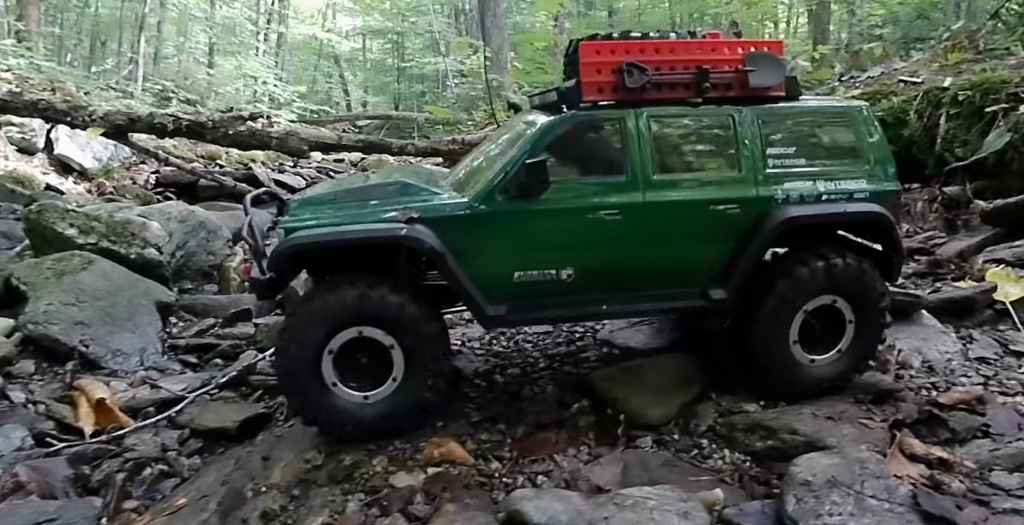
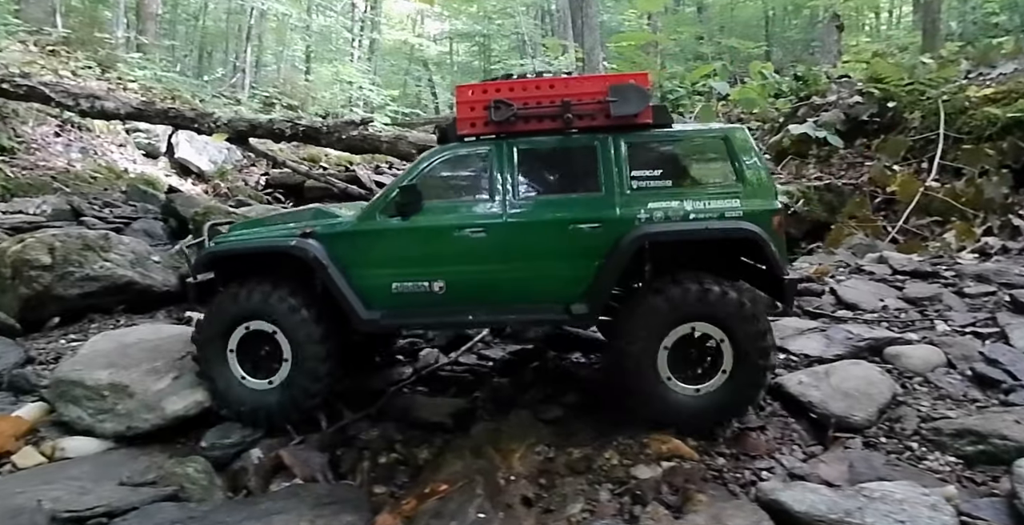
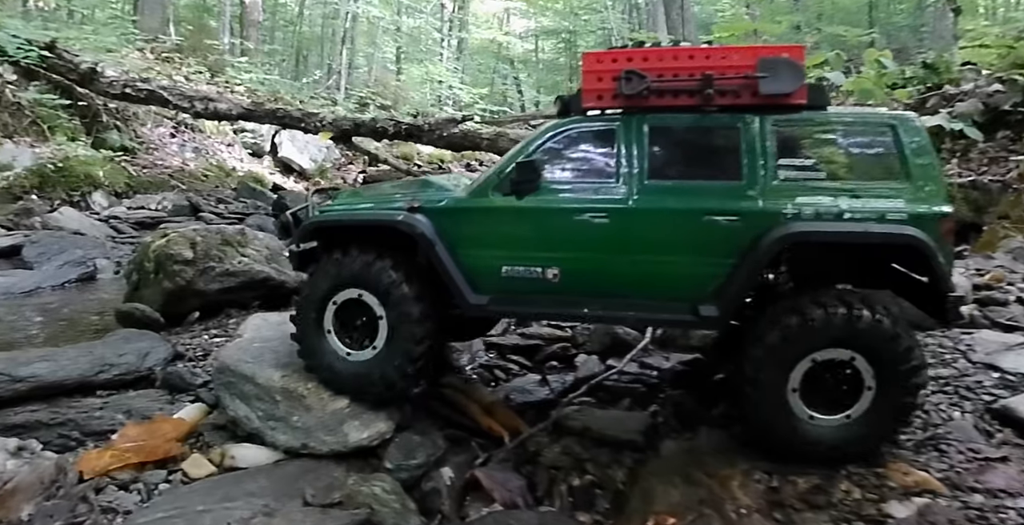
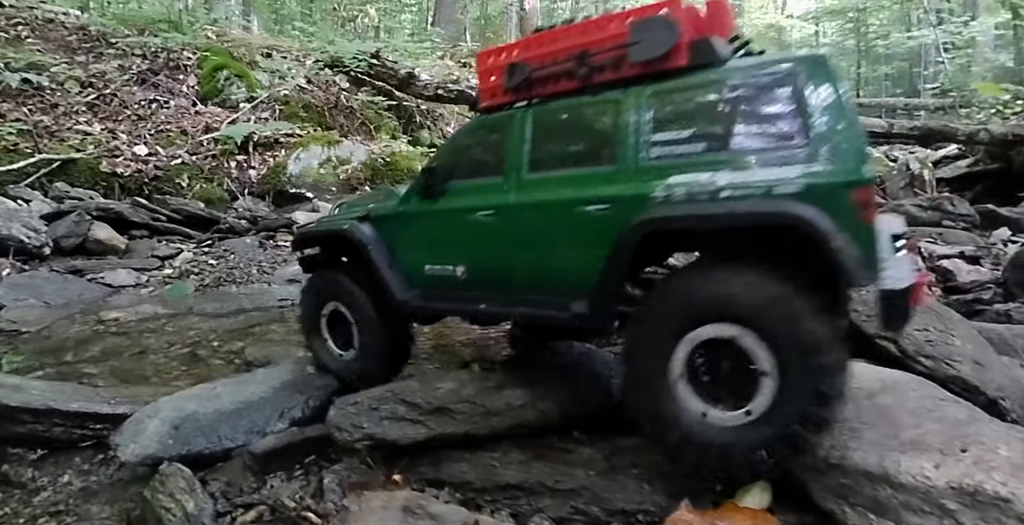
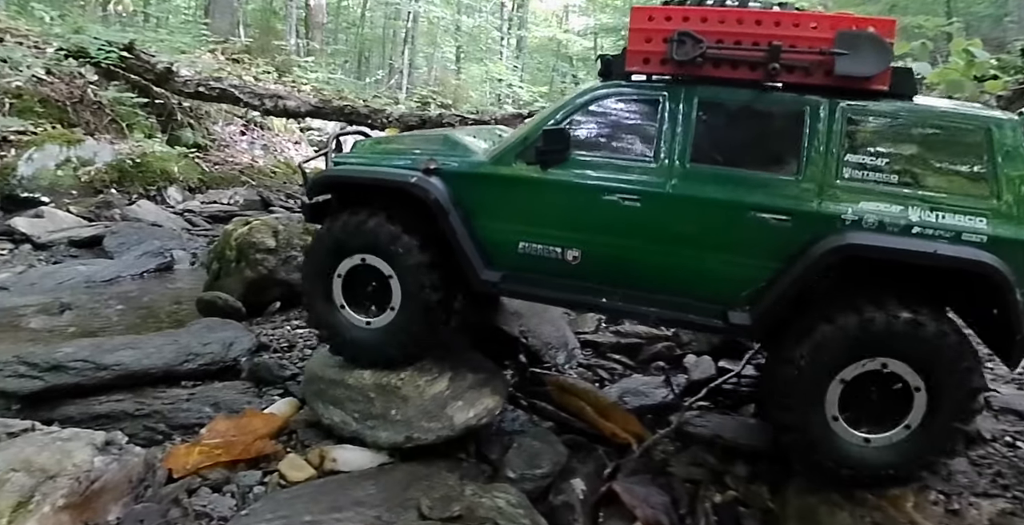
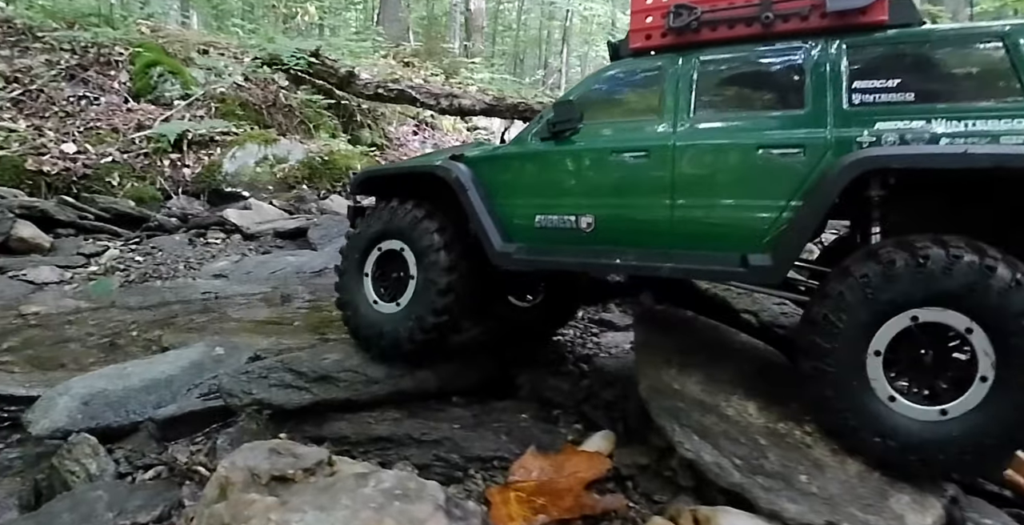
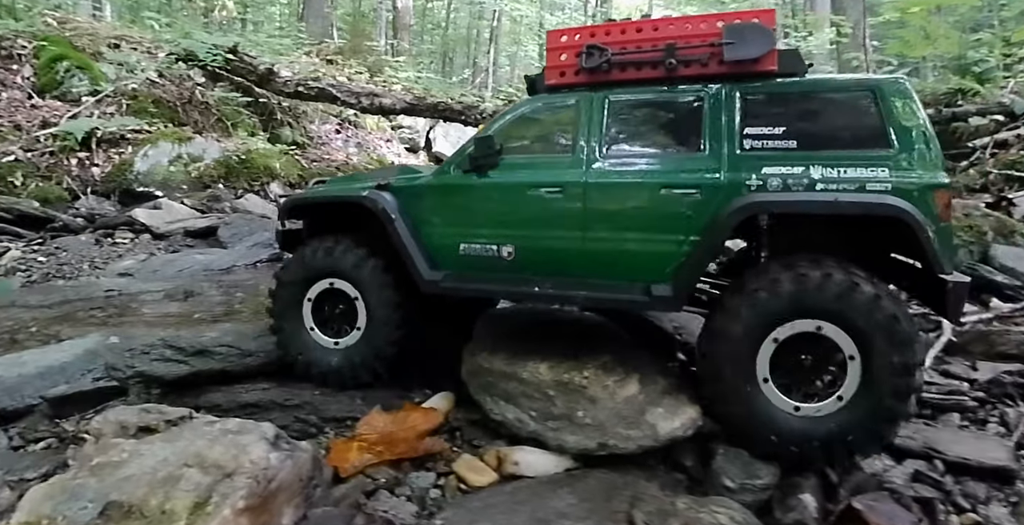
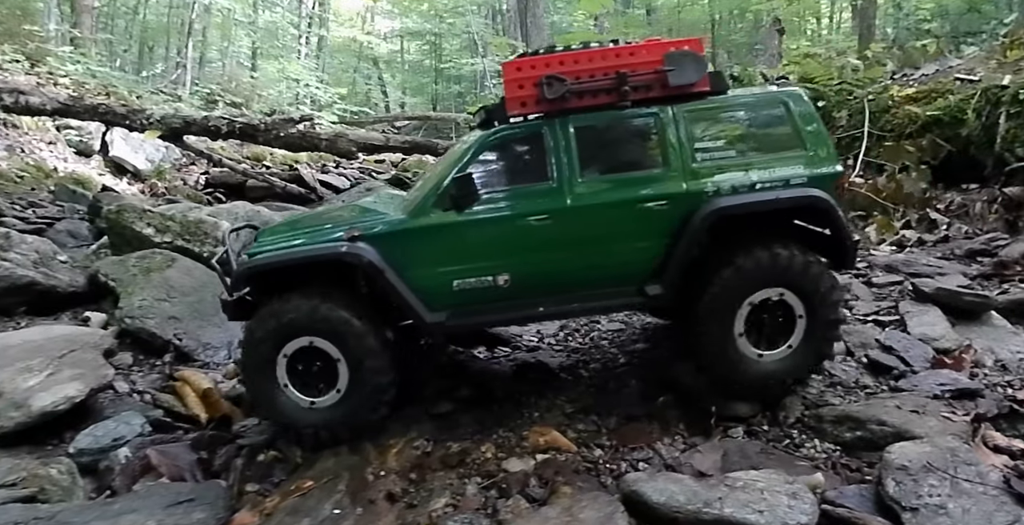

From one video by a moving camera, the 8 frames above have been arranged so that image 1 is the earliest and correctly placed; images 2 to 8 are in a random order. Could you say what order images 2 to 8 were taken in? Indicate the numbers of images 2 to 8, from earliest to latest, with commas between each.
8, 2, 3, 5, 7, 6, 4
